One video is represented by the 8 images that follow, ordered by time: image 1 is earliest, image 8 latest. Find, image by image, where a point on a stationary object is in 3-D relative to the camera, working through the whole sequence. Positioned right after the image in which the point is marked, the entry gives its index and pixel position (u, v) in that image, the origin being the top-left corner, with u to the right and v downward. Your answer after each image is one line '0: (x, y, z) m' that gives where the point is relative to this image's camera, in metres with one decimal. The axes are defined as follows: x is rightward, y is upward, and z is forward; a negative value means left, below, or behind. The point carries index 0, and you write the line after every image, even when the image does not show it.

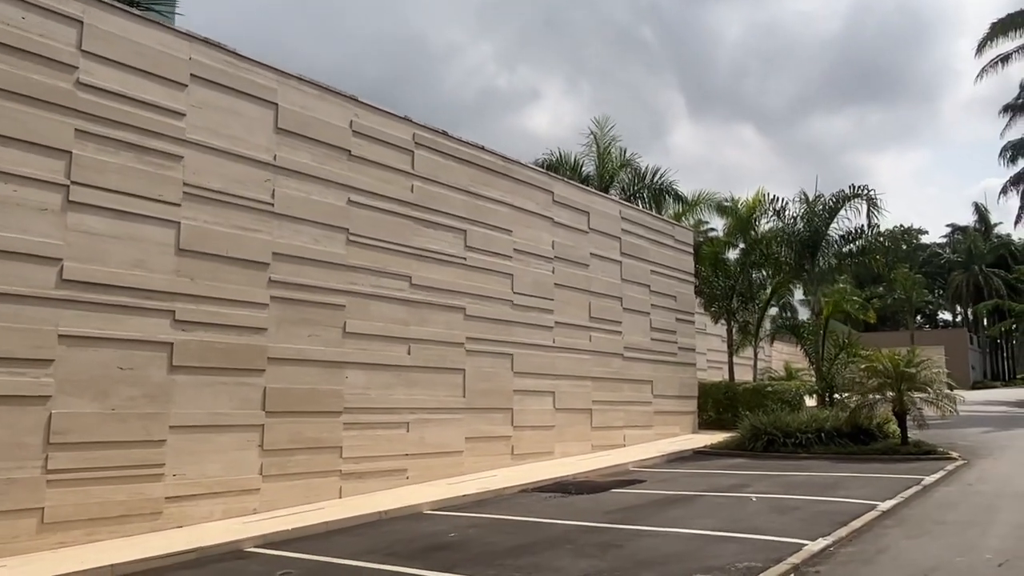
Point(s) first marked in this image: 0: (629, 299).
0: (+2.4, -0.2, +18.3) m
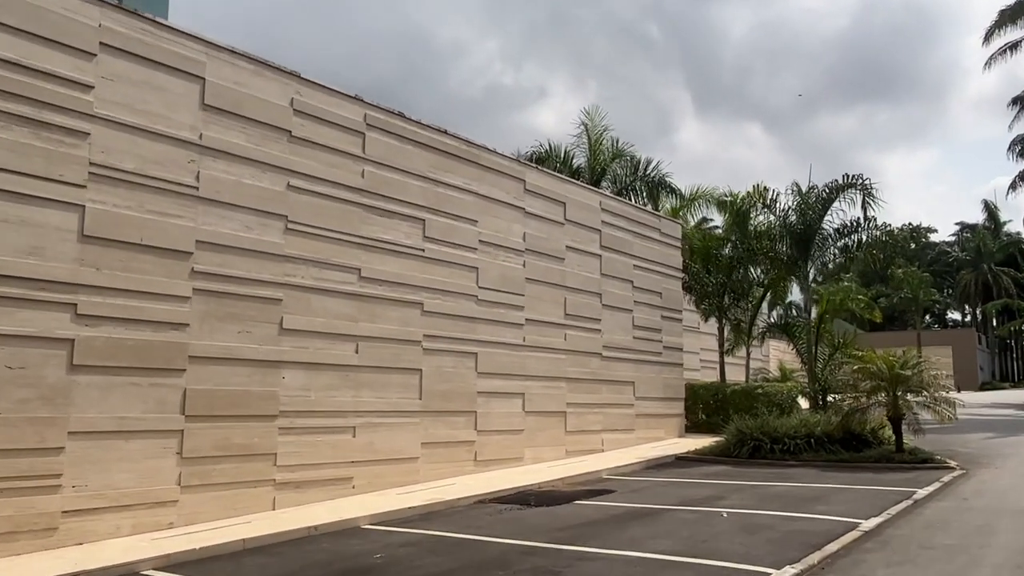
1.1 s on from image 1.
0: (+1.9, -0.1, +17.3) m
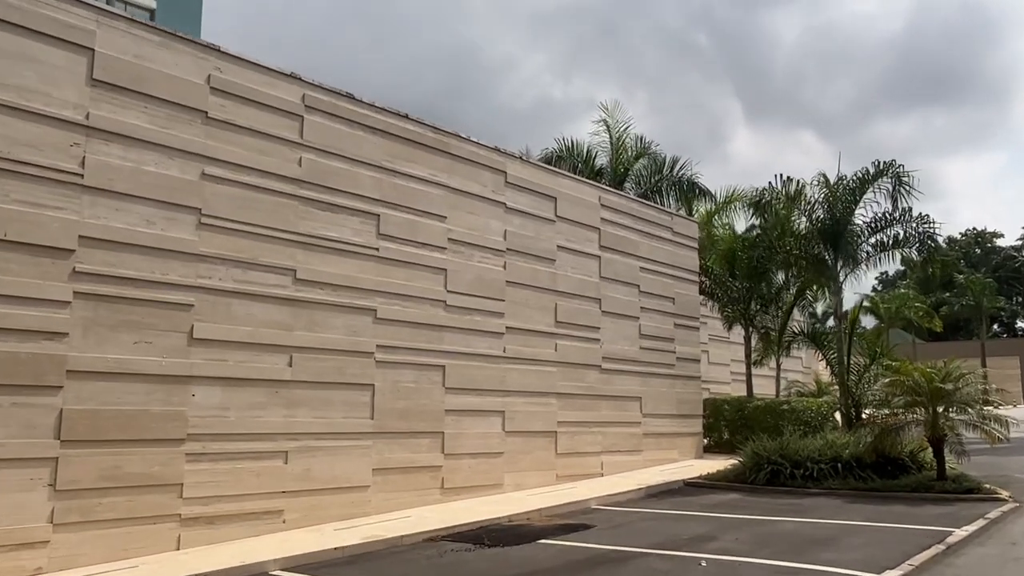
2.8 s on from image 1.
0: (+1.7, -0.2, +15.5) m
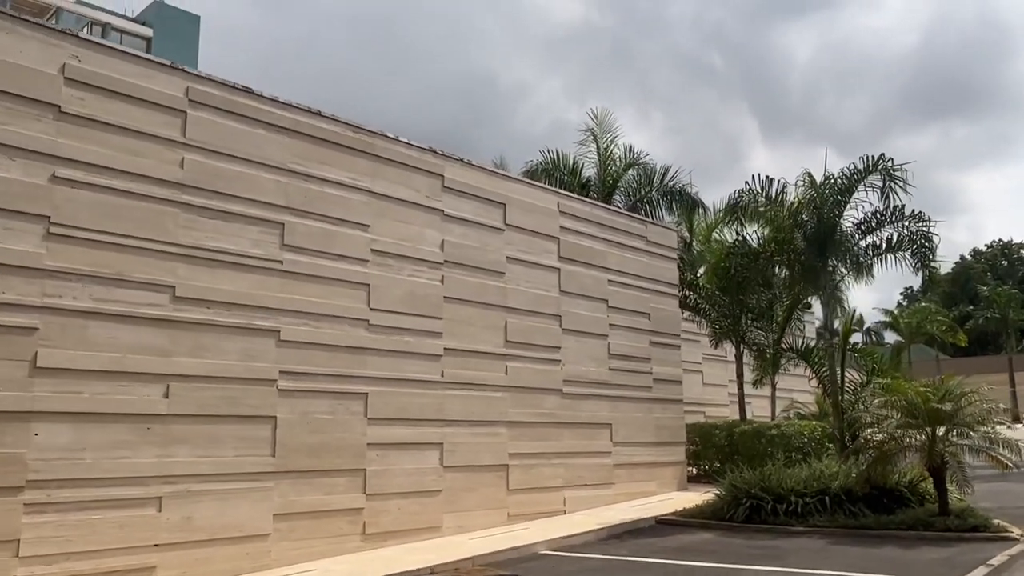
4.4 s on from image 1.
0: (+0.9, -0.5, +14.0) m
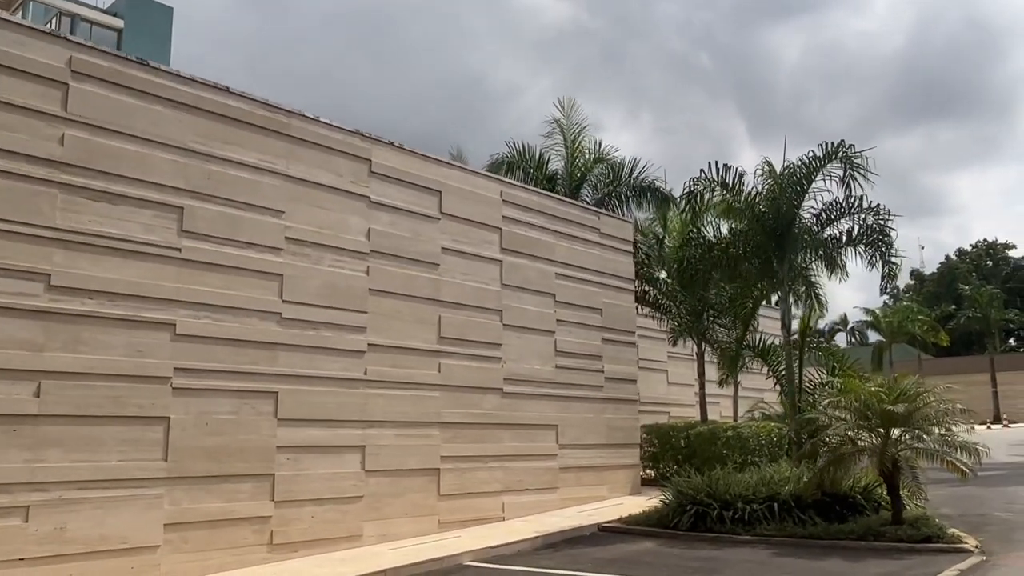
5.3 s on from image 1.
0: (0.0, -0.4, +13.2) m
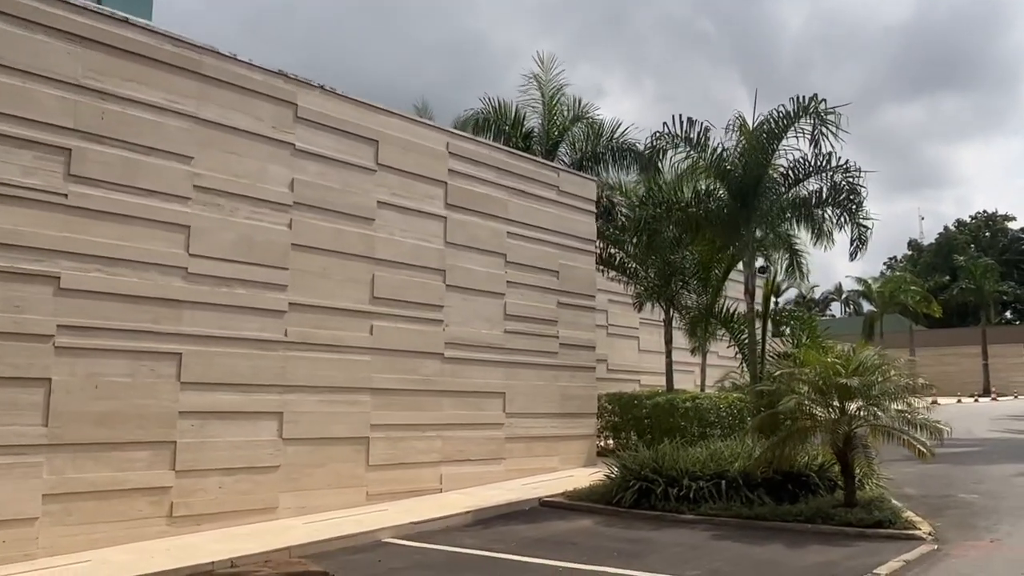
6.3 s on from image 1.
0: (-0.8, +0.2, +12.4) m
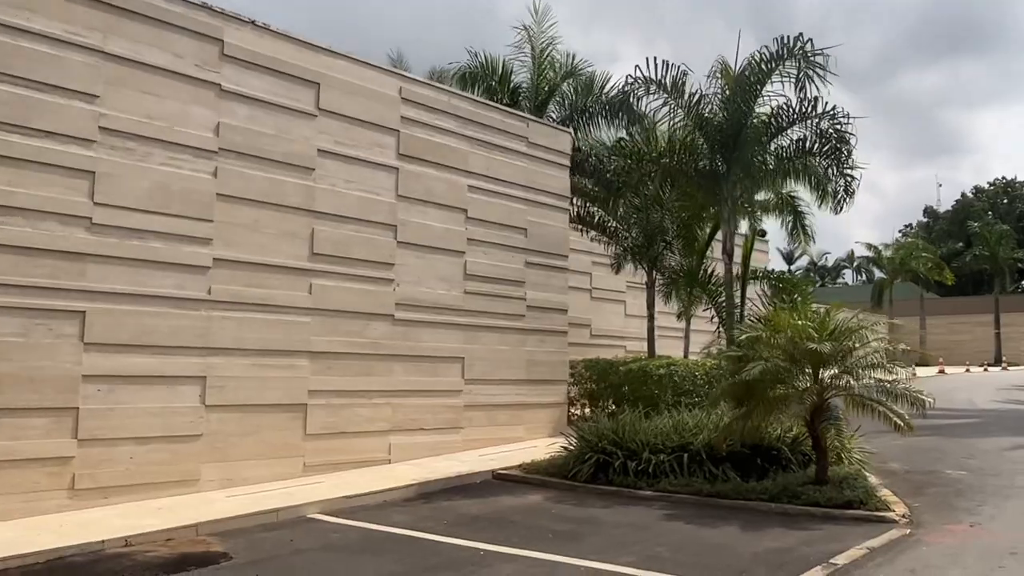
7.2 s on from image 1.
0: (-1.3, +0.8, +11.5) m
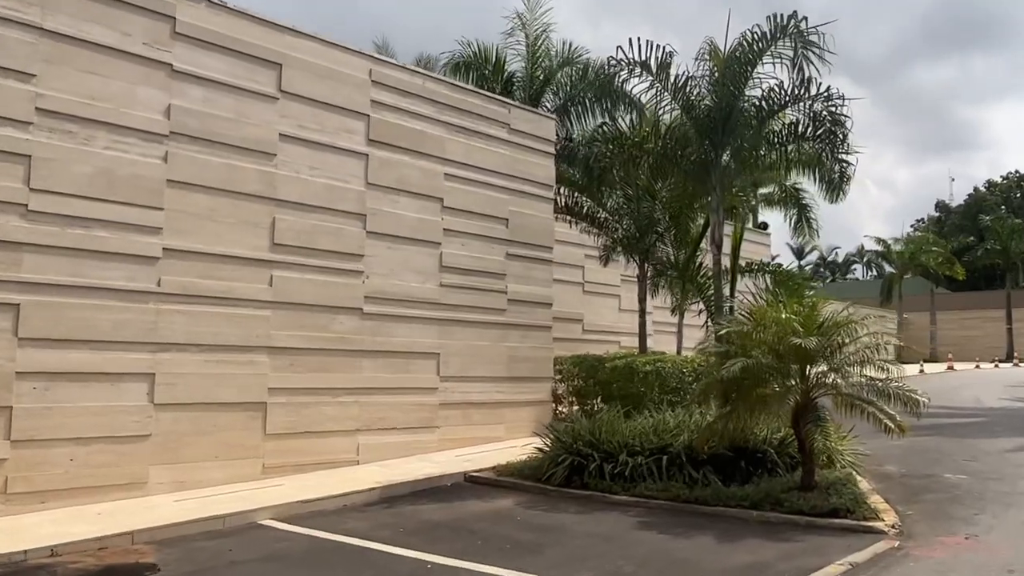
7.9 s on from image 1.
0: (-1.6, +0.9, +11.0) m
